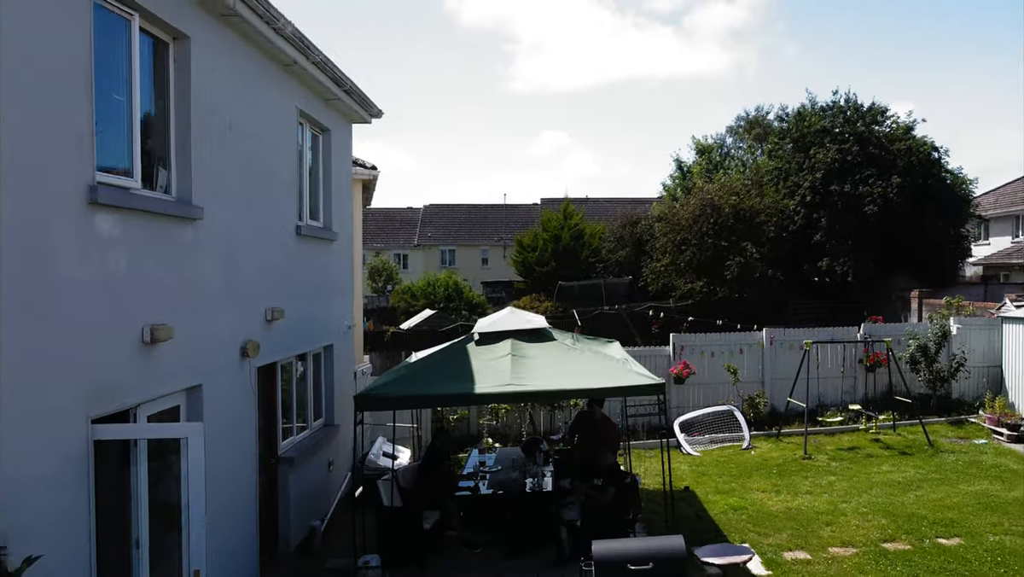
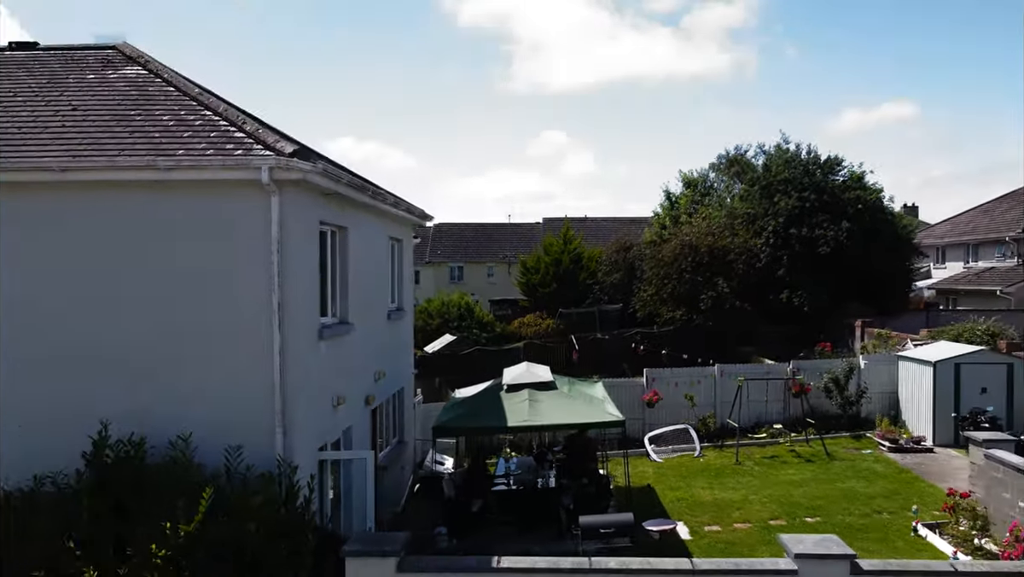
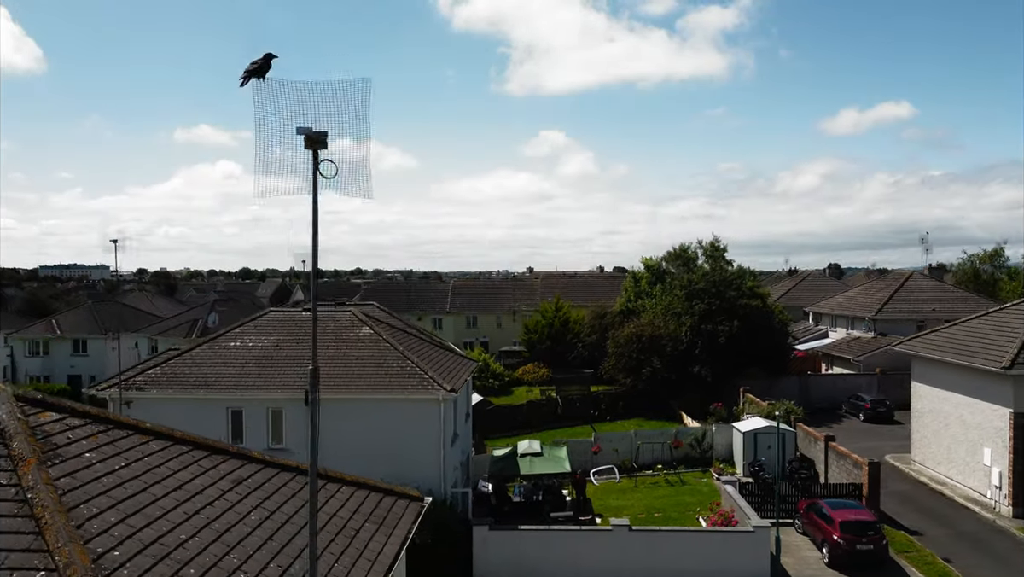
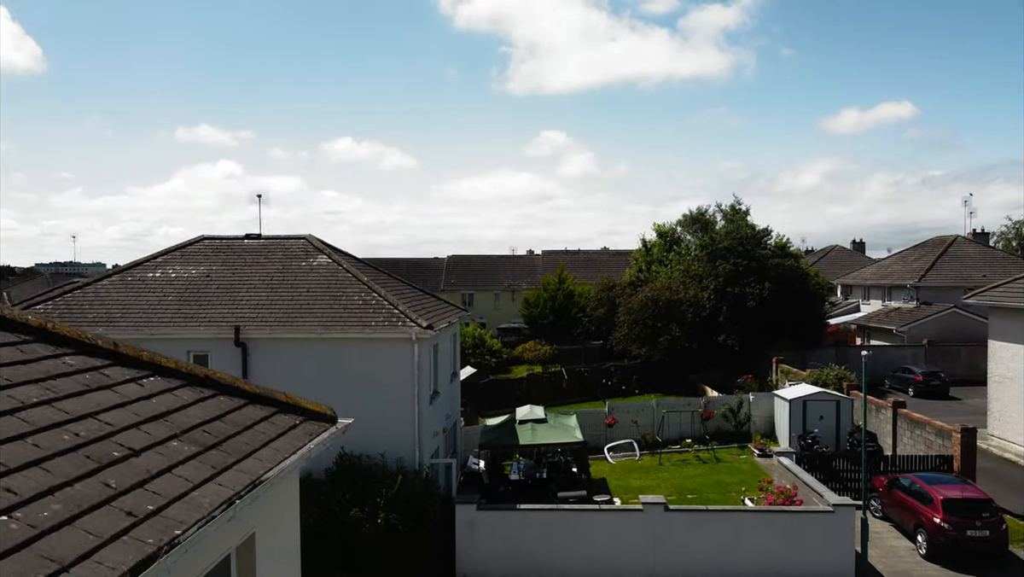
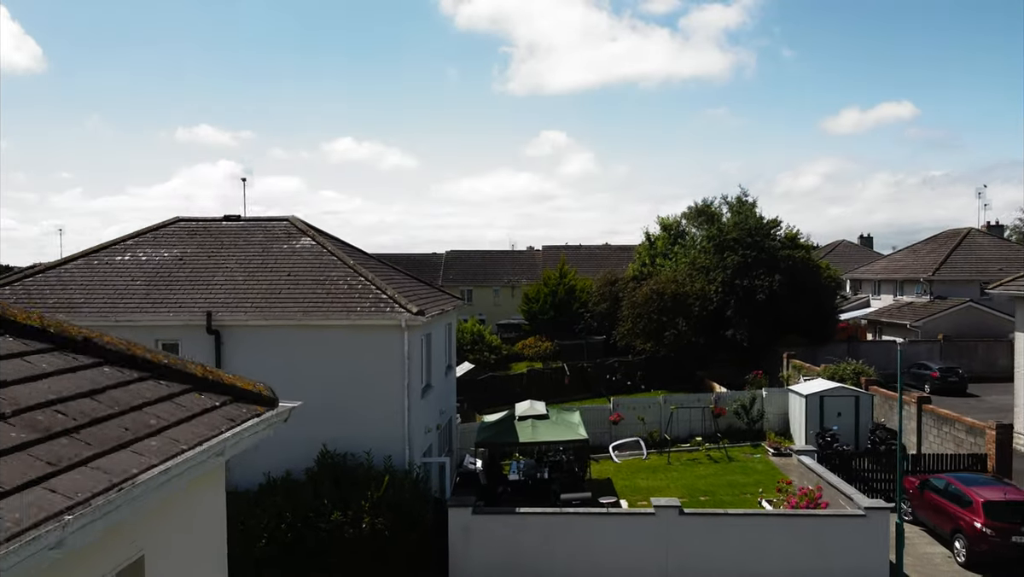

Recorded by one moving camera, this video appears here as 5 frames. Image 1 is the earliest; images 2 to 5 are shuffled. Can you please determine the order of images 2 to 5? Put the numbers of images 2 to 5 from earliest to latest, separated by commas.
2, 5, 4, 3
